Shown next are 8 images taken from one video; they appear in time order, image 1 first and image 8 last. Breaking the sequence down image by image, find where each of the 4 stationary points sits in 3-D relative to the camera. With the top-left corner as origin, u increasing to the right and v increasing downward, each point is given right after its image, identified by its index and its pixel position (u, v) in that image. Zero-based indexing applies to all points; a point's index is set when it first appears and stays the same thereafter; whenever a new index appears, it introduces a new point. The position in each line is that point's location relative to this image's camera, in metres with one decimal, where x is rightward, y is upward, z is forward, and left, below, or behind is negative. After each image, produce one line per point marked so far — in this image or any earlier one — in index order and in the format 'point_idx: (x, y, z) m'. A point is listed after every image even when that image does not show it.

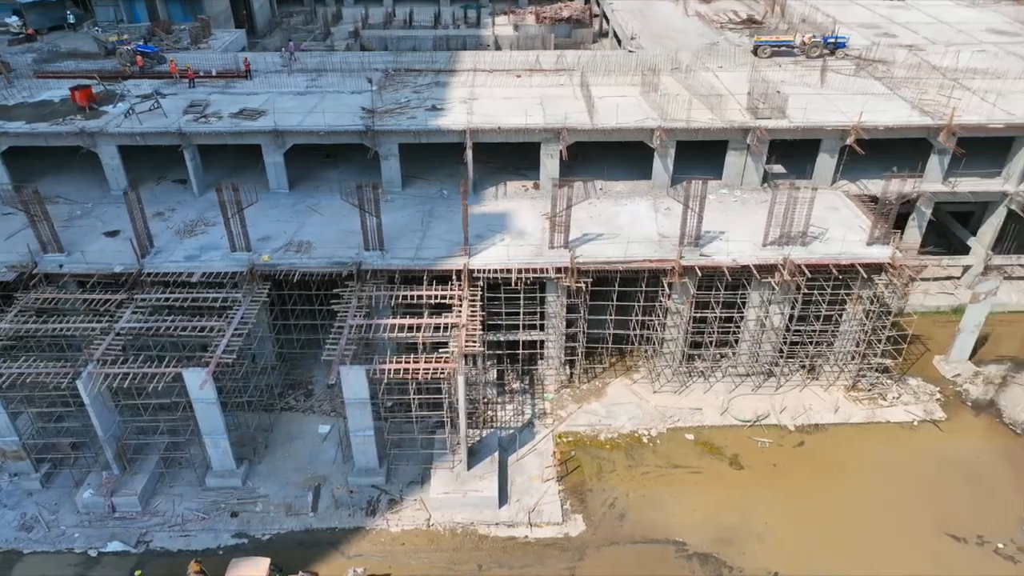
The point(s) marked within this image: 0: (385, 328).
0: (-4.0, -1.3, +19.4) m
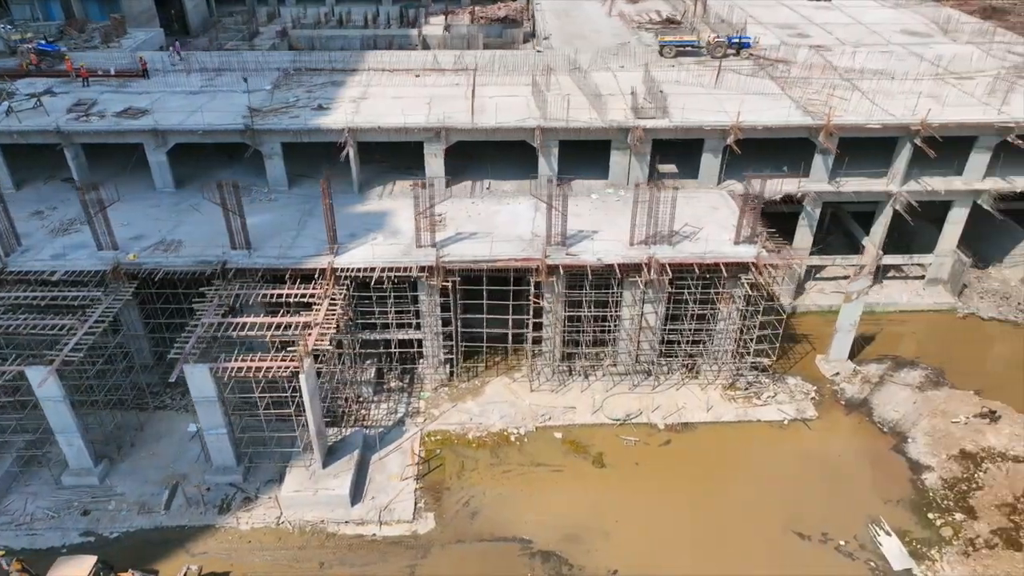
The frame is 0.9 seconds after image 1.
0: (-8.6, -1.2, +19.5) m
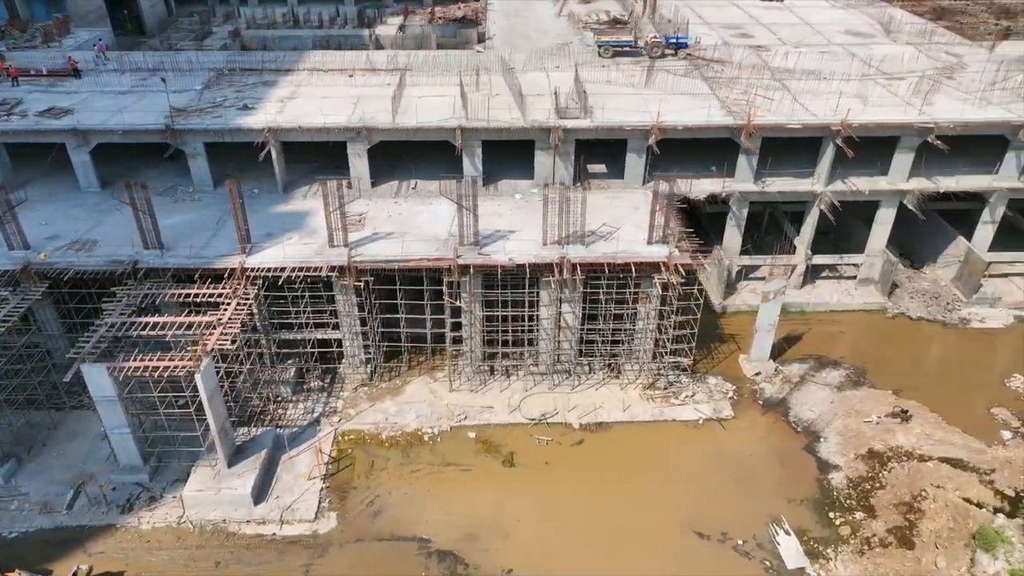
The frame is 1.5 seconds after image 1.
0: (-11.6, -1.2, +19.5) m
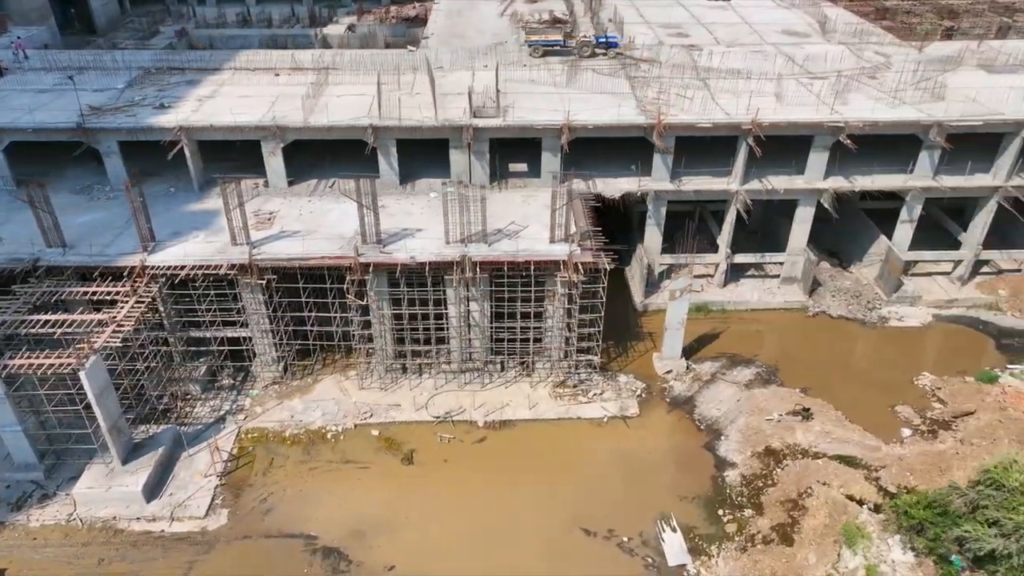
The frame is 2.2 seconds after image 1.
0: (-15.0, -1.2, +19.5) m
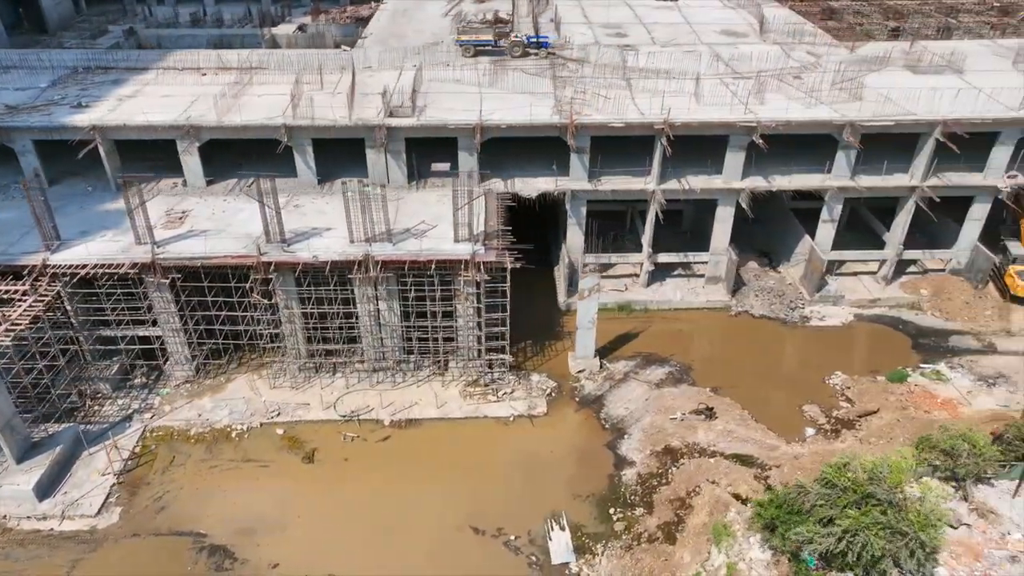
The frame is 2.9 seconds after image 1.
0: (-18.4, -1.1, +19.6) m
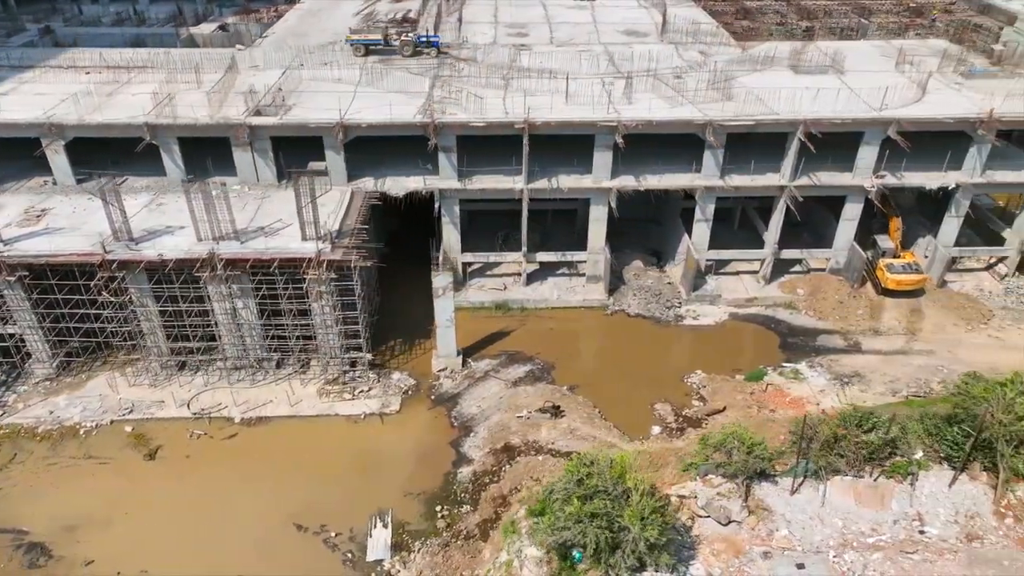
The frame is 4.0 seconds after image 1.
0: (-23.8, -1.0, +19.6) m
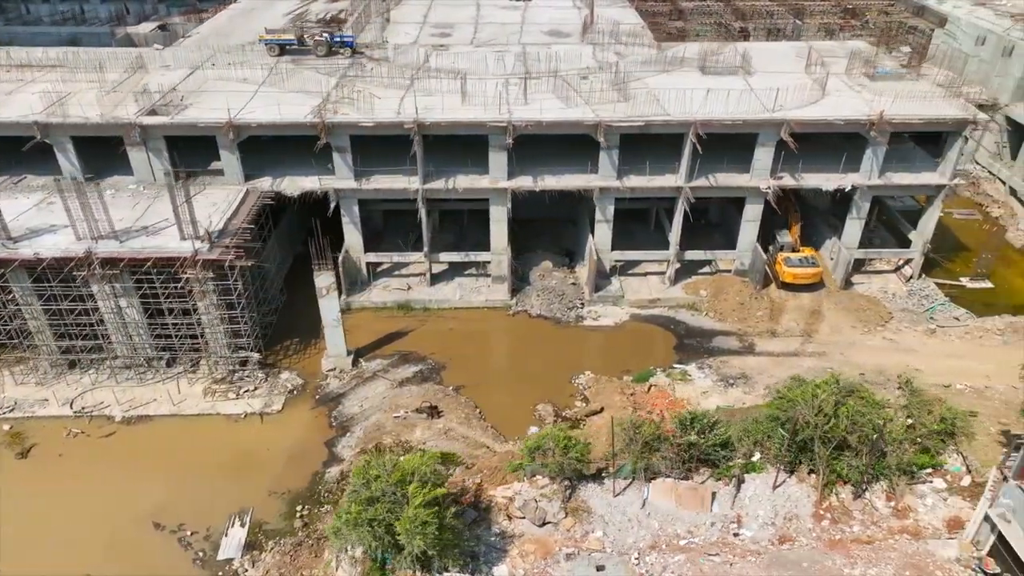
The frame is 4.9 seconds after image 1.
0: (-28.2, -0.9, +19.7) m
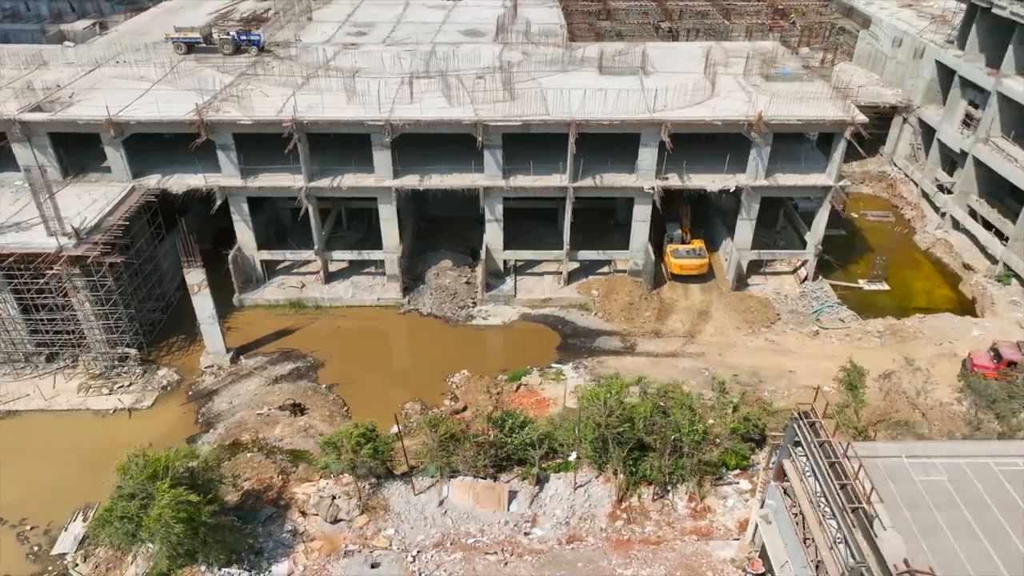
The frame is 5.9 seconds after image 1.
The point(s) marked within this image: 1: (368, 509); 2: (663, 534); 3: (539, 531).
0: (-33.1, -0.7, +19.9) m
1: (-3.5, -5.4, +15.1) m
2: (+3.6, -5.8, +14.6) m
3: (+0.6, -5.7, +14.6) m
